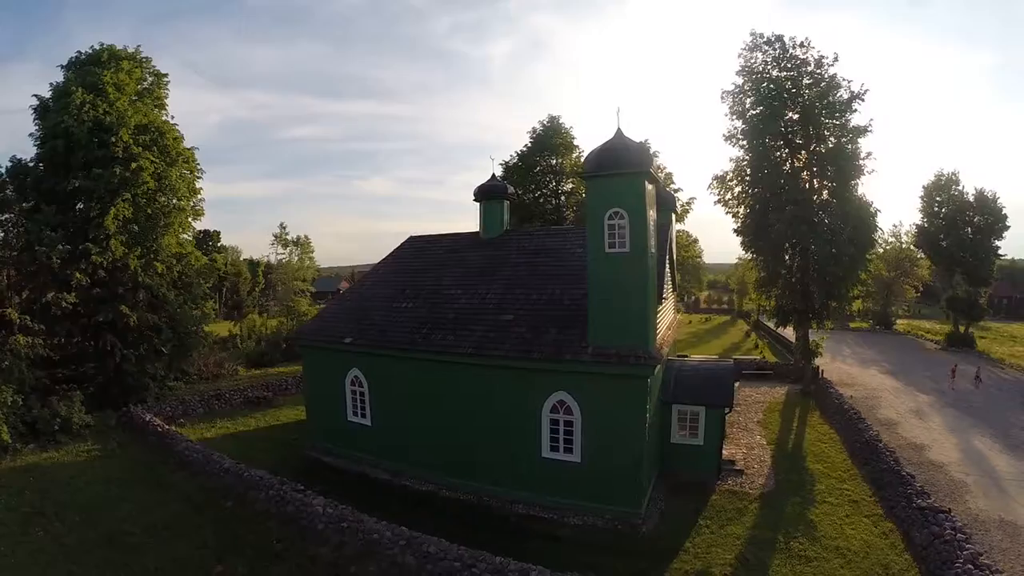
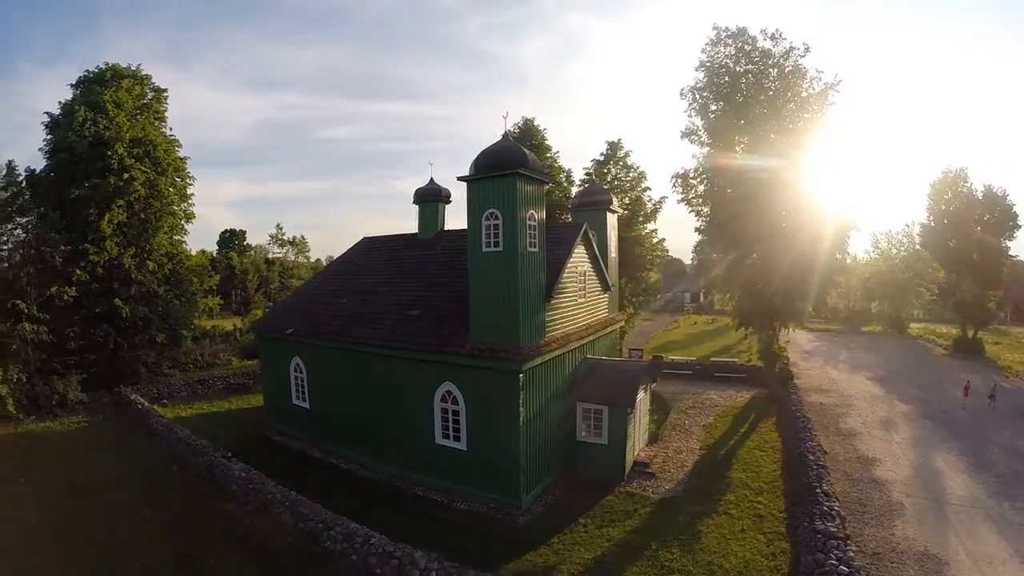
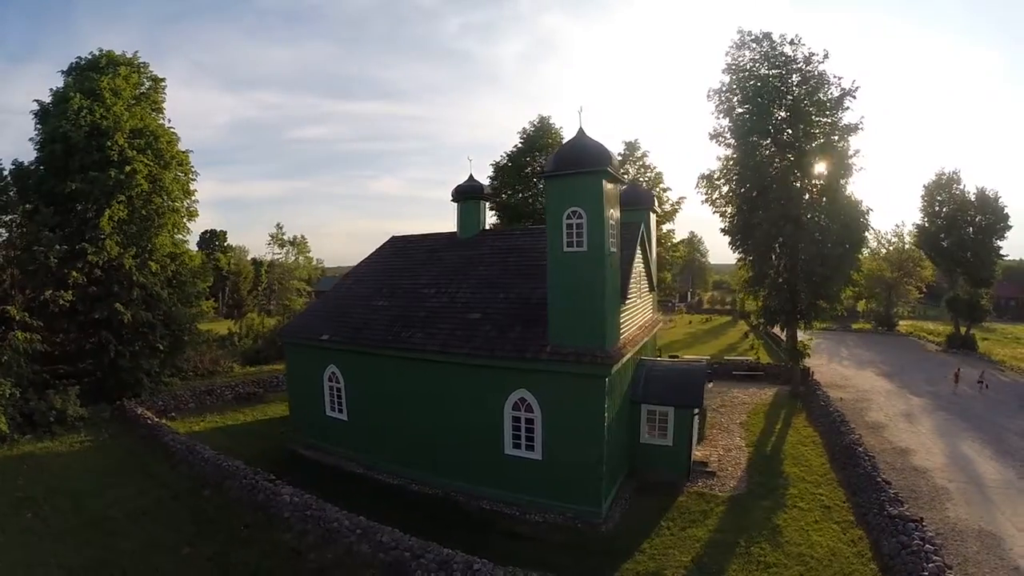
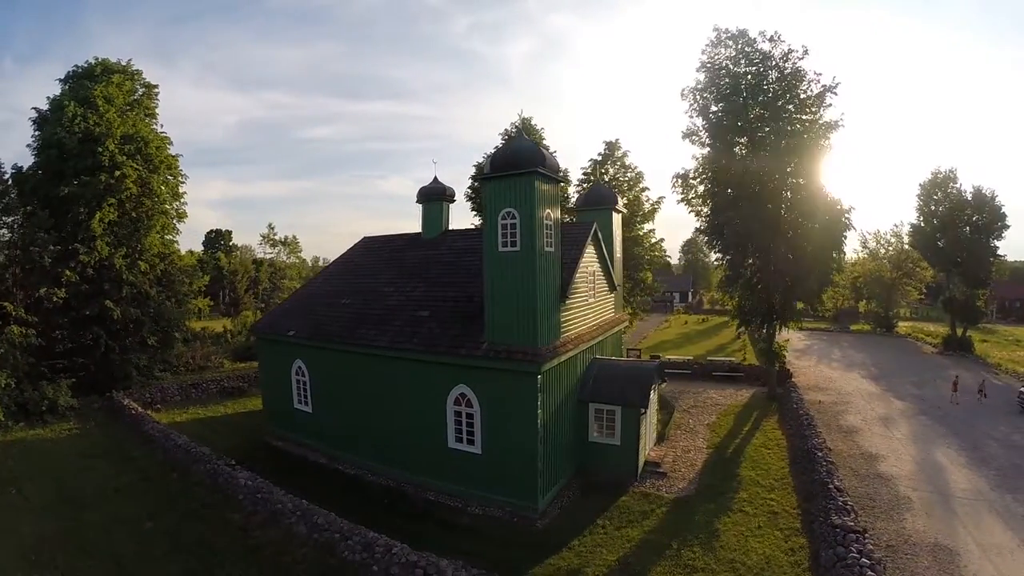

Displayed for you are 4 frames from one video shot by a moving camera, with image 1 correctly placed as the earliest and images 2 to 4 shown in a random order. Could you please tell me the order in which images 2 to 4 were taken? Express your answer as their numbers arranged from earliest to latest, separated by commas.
3, 4, 2
